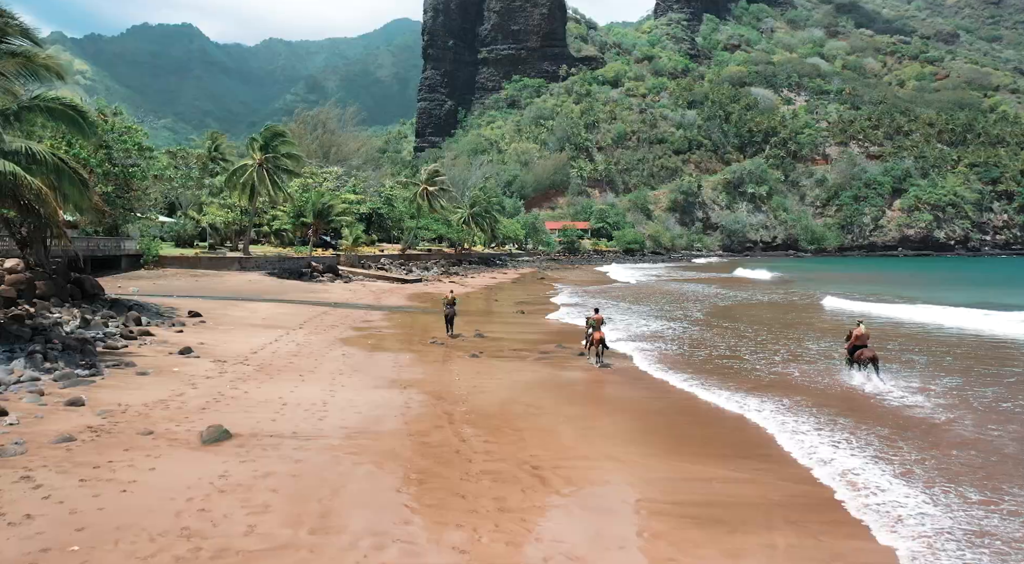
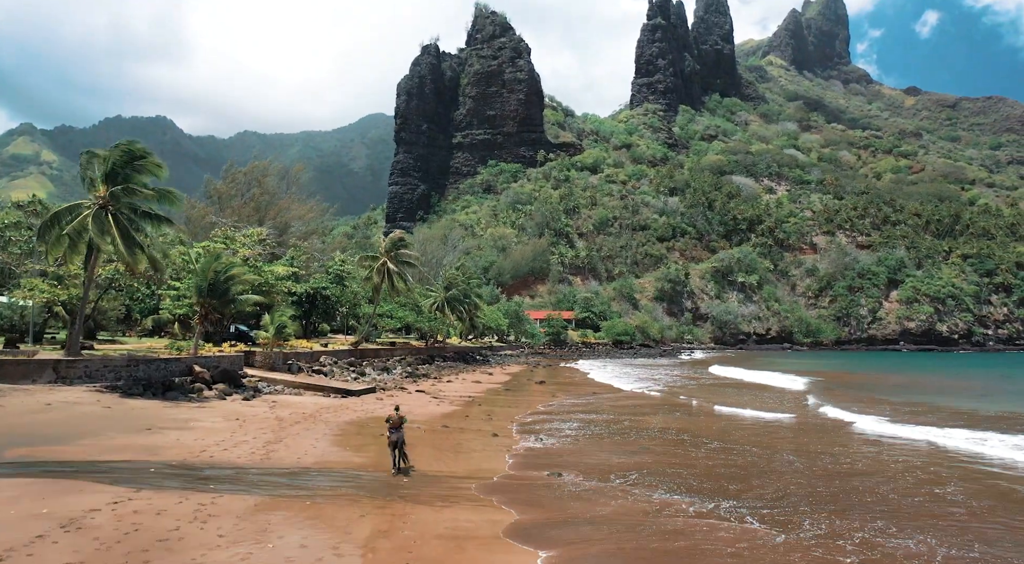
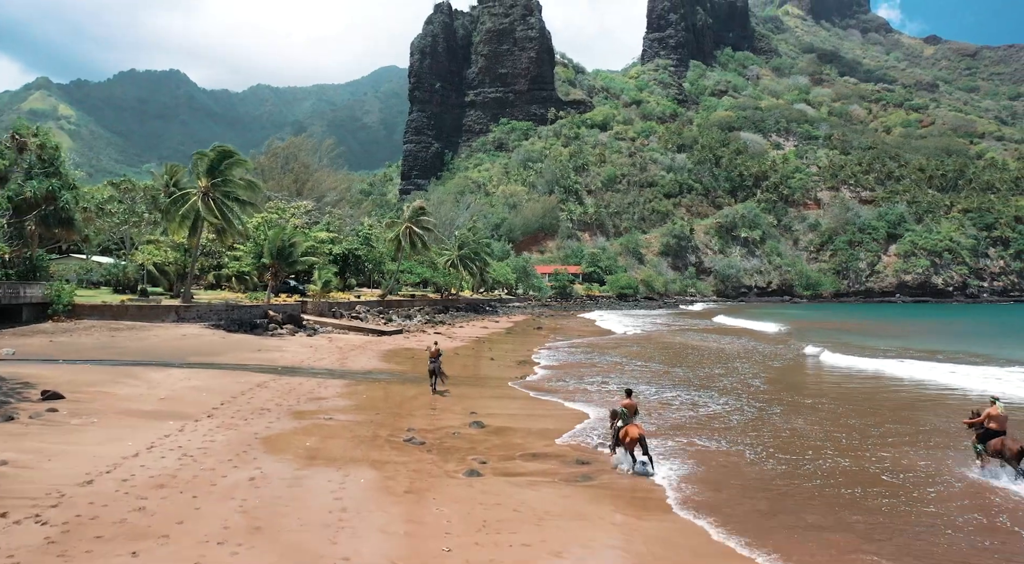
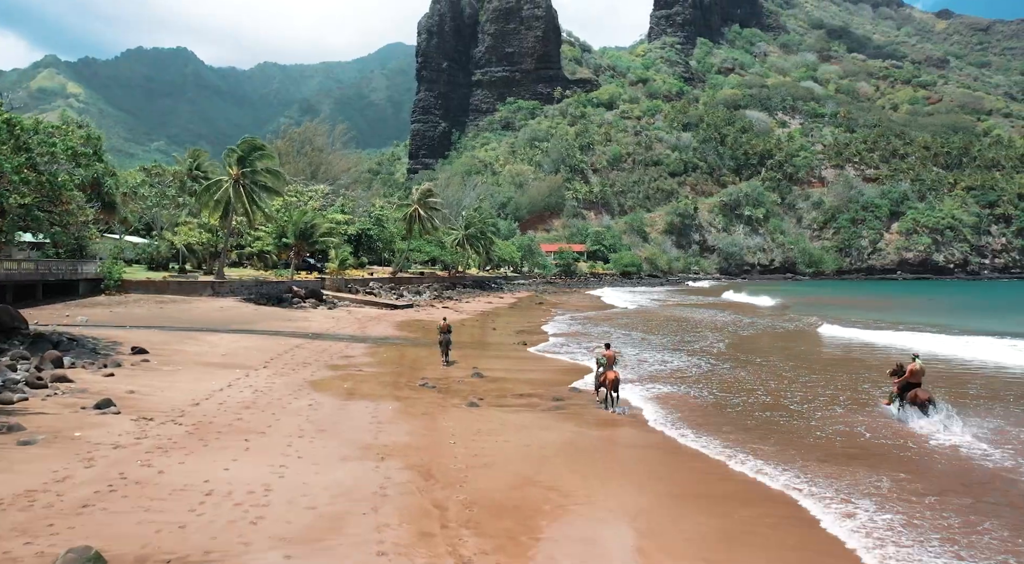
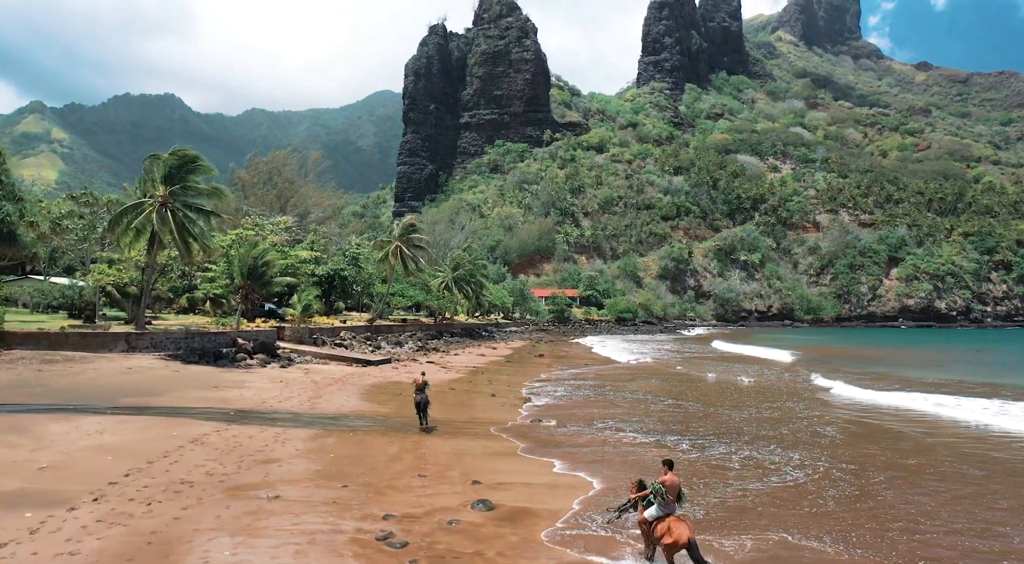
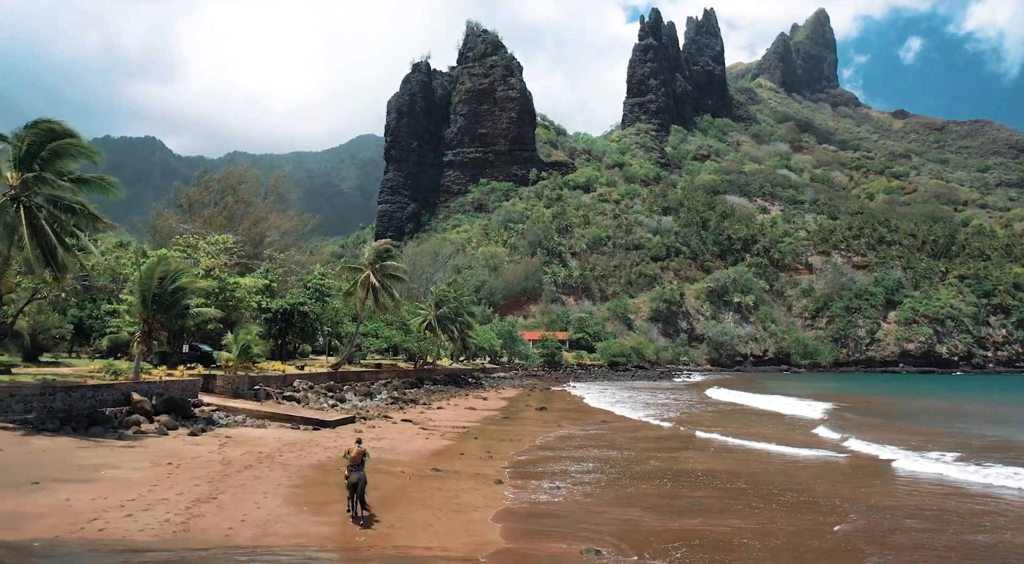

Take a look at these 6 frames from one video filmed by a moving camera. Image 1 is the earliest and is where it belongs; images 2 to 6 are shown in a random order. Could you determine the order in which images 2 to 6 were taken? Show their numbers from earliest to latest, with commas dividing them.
4, 3, 5, 2, 6
